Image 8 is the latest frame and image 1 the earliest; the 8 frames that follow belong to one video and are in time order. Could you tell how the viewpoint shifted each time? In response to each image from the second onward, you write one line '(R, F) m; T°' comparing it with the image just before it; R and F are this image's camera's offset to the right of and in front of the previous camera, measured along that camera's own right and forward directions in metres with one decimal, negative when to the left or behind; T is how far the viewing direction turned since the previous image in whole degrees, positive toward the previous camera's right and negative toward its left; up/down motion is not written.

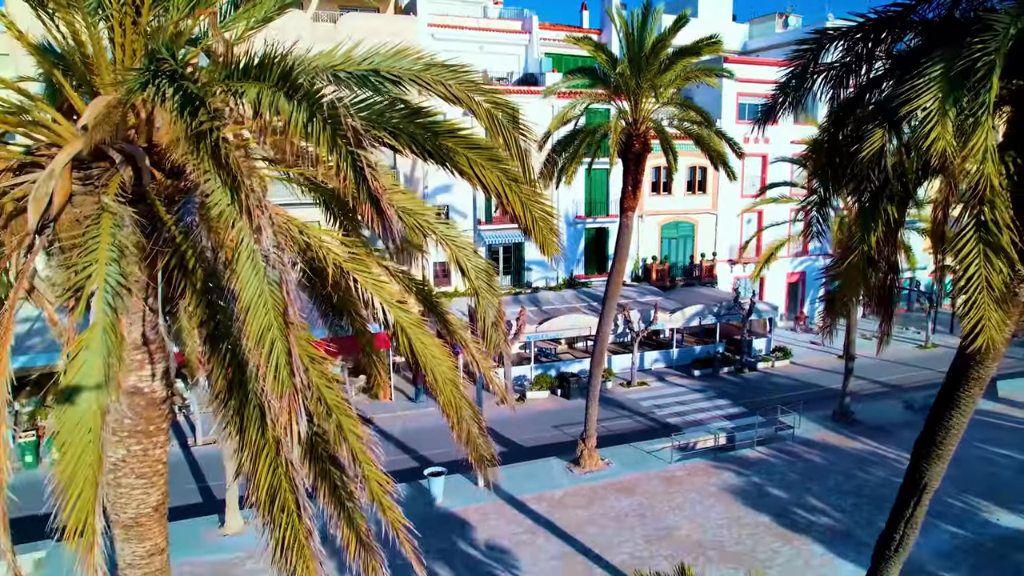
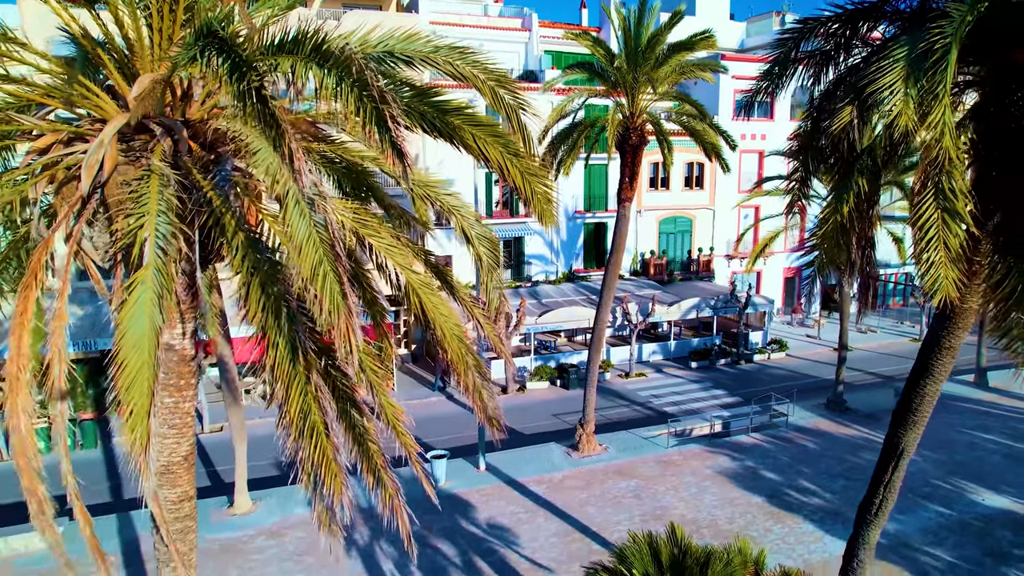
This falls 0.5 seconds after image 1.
(0.0, -0.5) m; 0°
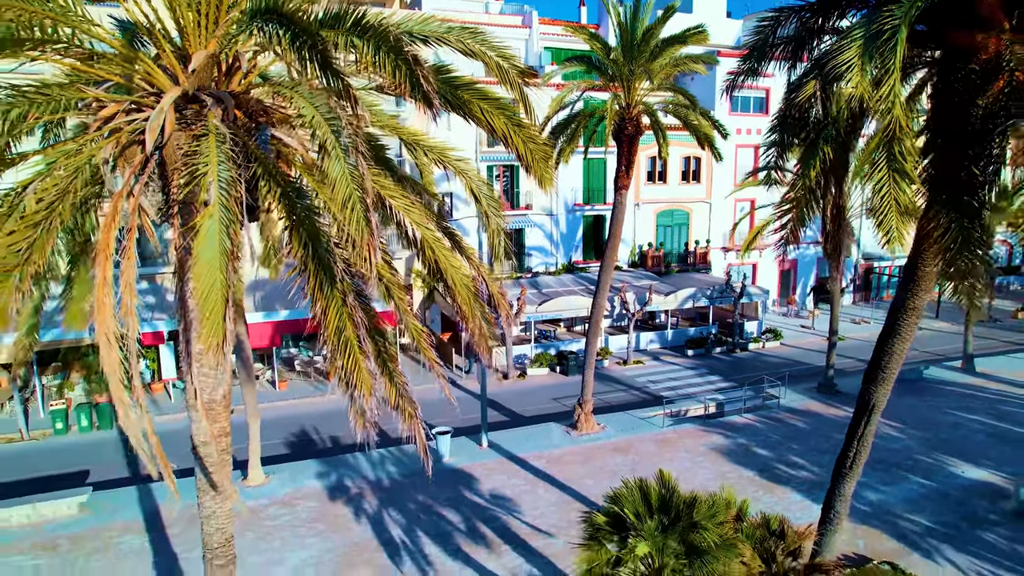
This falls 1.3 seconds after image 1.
(0.0, -0.7) m; 0°
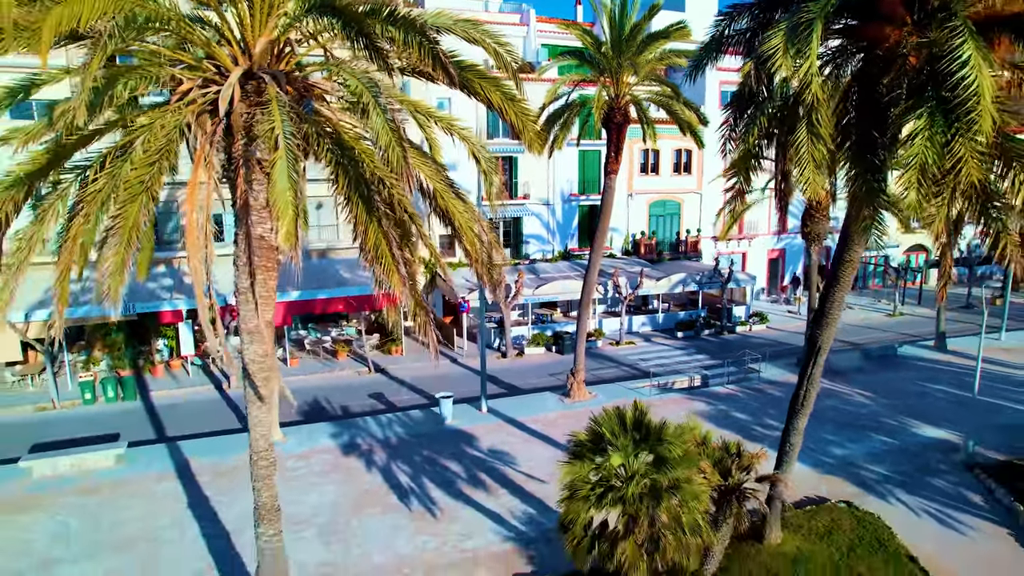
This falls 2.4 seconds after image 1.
(+0.1, -1.5) m; 0°
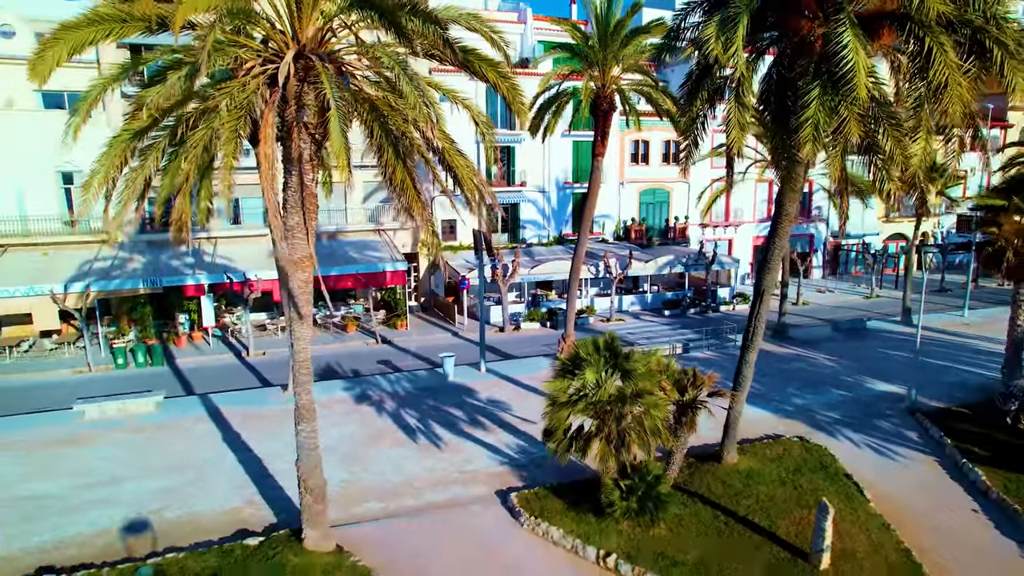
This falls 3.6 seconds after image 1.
(+0.1, -2.1) m; 0°
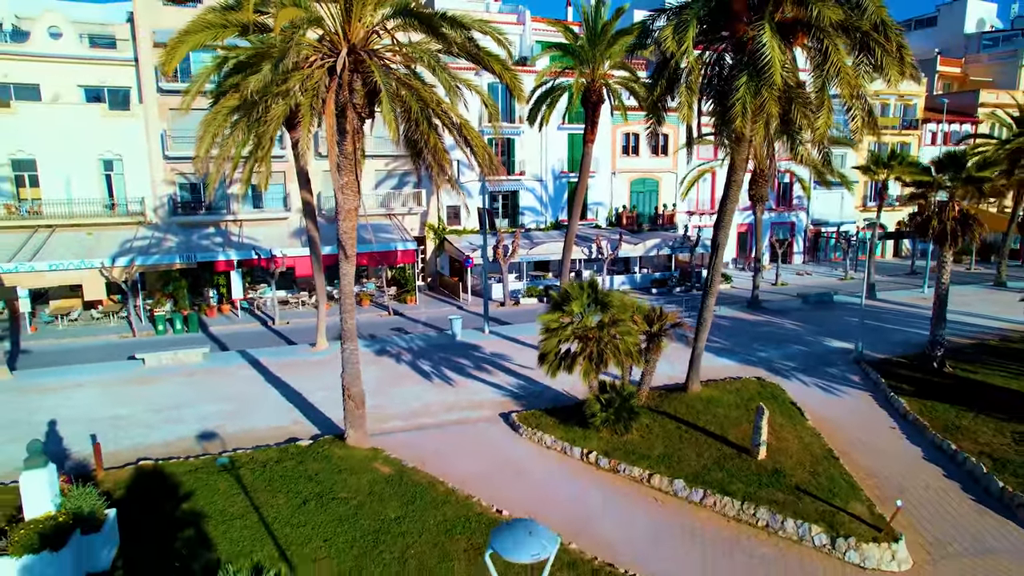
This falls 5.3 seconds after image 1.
(0.0, -2.8) m; 0°
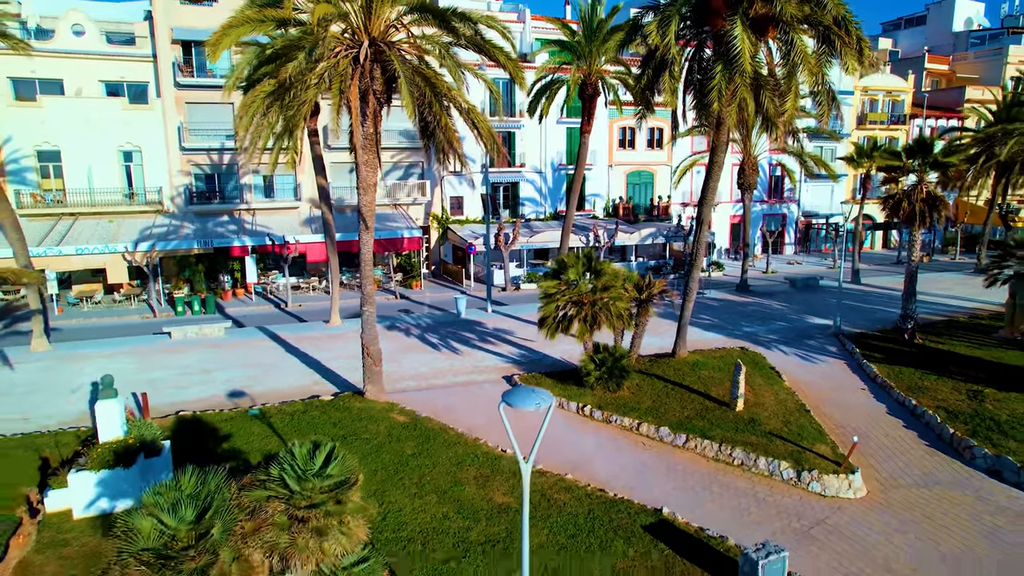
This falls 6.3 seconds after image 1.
(-0.1, -1.5) m; 0°
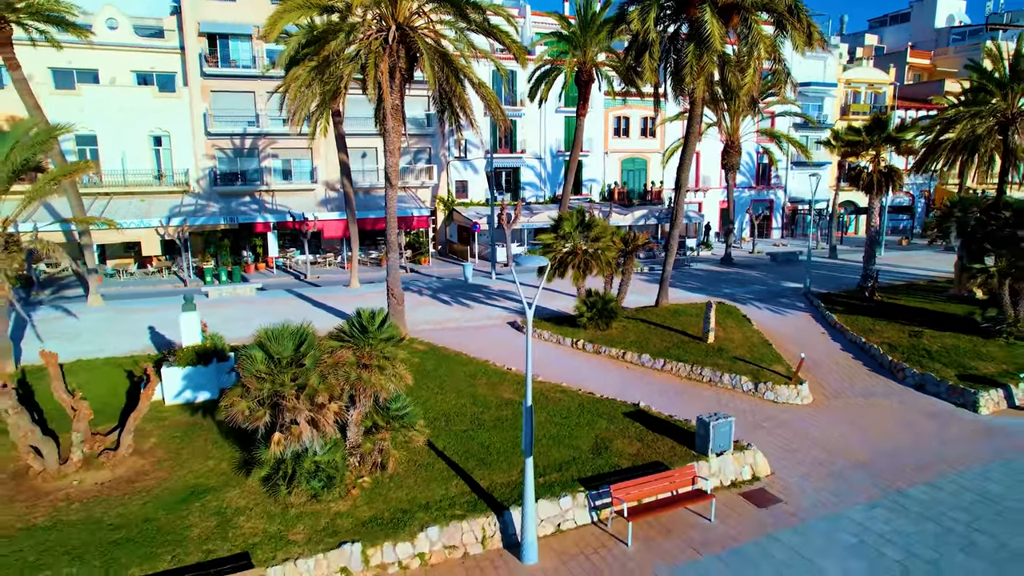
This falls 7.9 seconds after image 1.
(-0.1, -2.5) m; 0°
